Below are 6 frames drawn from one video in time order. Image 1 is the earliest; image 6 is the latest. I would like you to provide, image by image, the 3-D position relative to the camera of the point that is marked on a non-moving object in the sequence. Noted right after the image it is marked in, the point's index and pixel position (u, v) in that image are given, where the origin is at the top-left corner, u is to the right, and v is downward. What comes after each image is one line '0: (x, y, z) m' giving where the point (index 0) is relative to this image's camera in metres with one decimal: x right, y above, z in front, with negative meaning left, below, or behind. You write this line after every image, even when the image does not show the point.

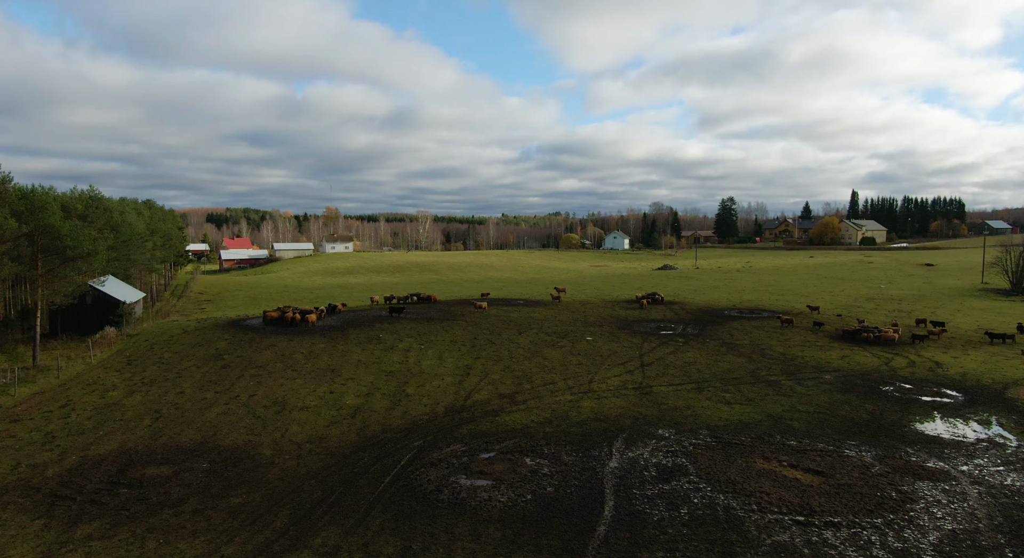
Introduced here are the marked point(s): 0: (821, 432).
0: (+10.1, -5.0, +19.2) m
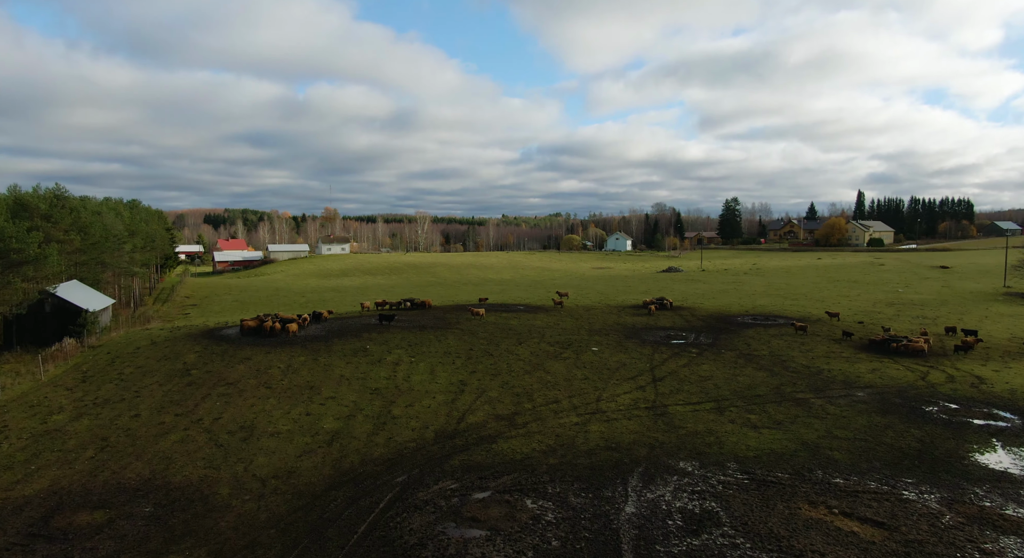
0: (+10.0, -5.3, +16.6) m
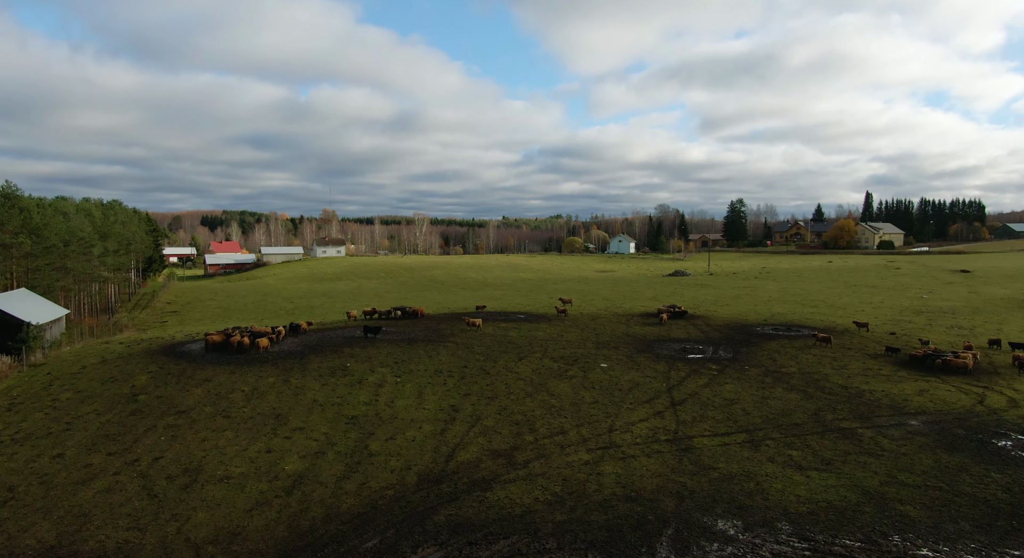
0: (+10.0, -5.6, +13.2) m
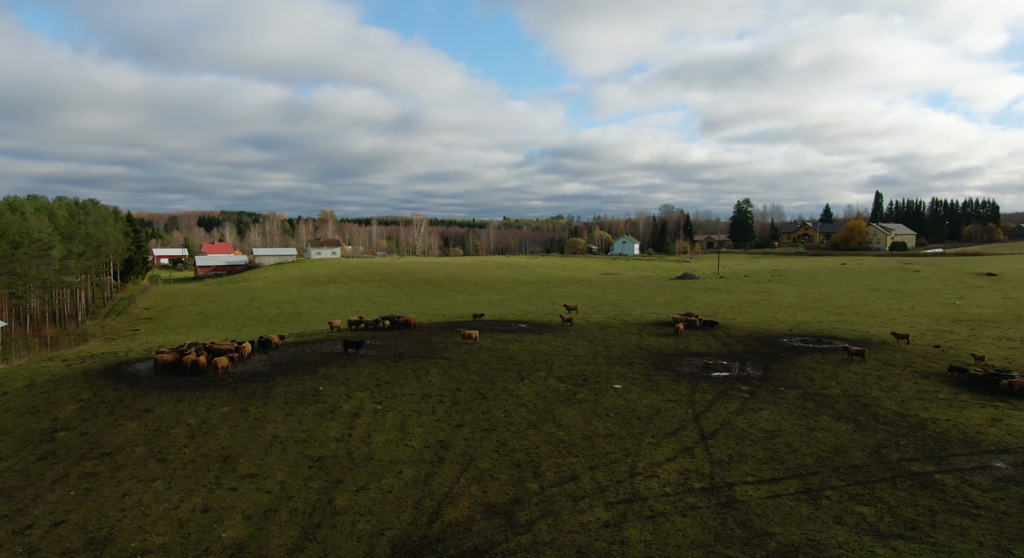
0: (+10.0, -6.0, +9.5) m
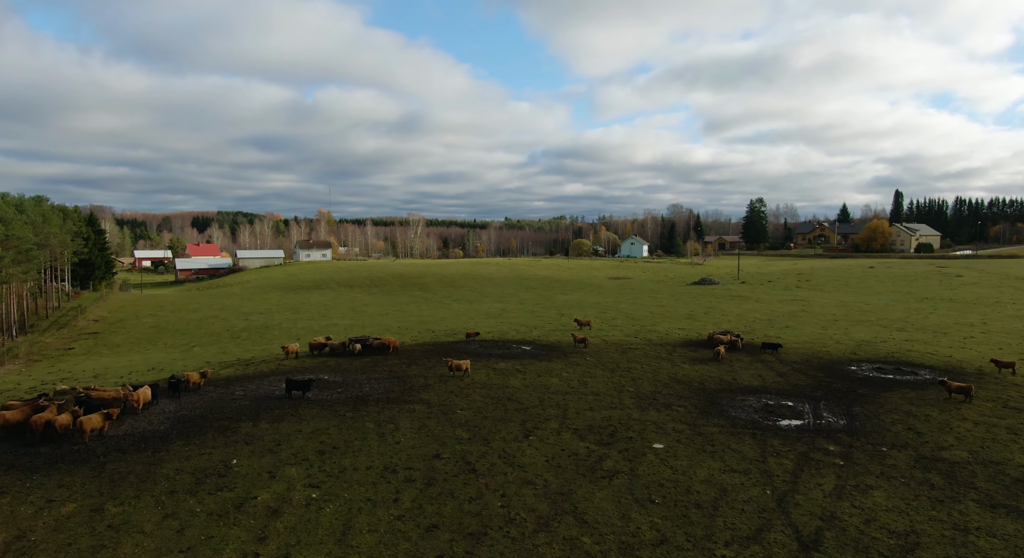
0: (+9.9, -6.5, +2.6) m
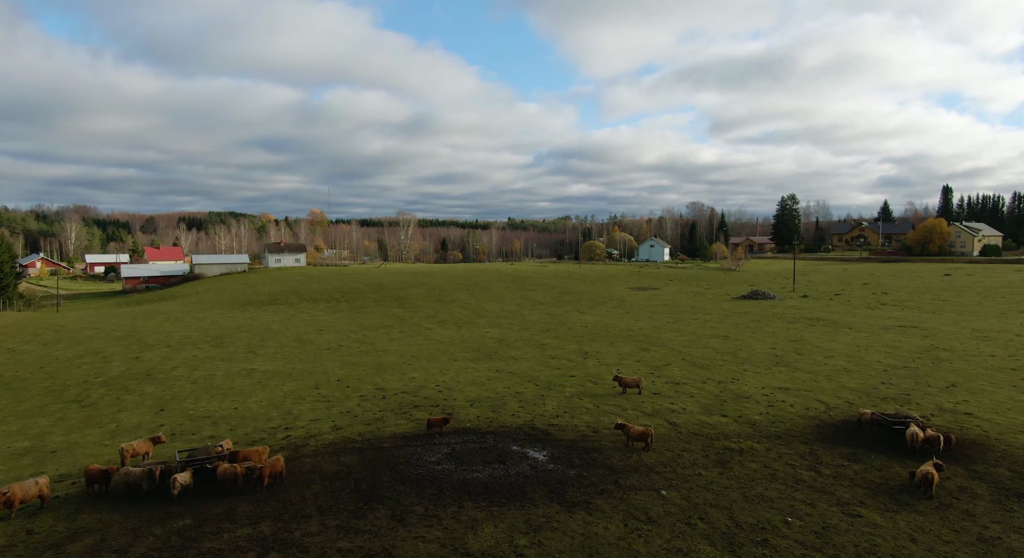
0: (+9.6, -7.7, -12.2) m
